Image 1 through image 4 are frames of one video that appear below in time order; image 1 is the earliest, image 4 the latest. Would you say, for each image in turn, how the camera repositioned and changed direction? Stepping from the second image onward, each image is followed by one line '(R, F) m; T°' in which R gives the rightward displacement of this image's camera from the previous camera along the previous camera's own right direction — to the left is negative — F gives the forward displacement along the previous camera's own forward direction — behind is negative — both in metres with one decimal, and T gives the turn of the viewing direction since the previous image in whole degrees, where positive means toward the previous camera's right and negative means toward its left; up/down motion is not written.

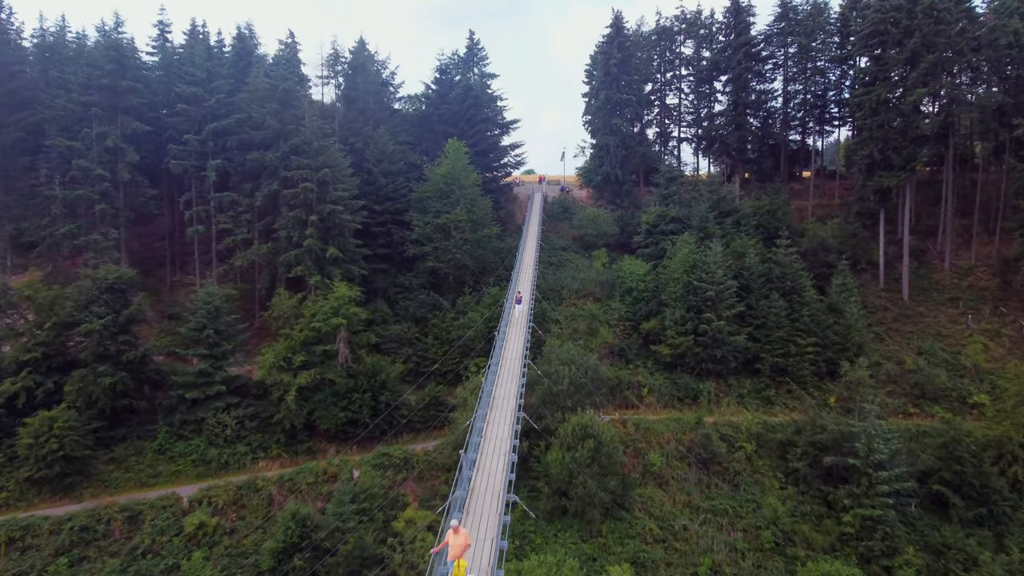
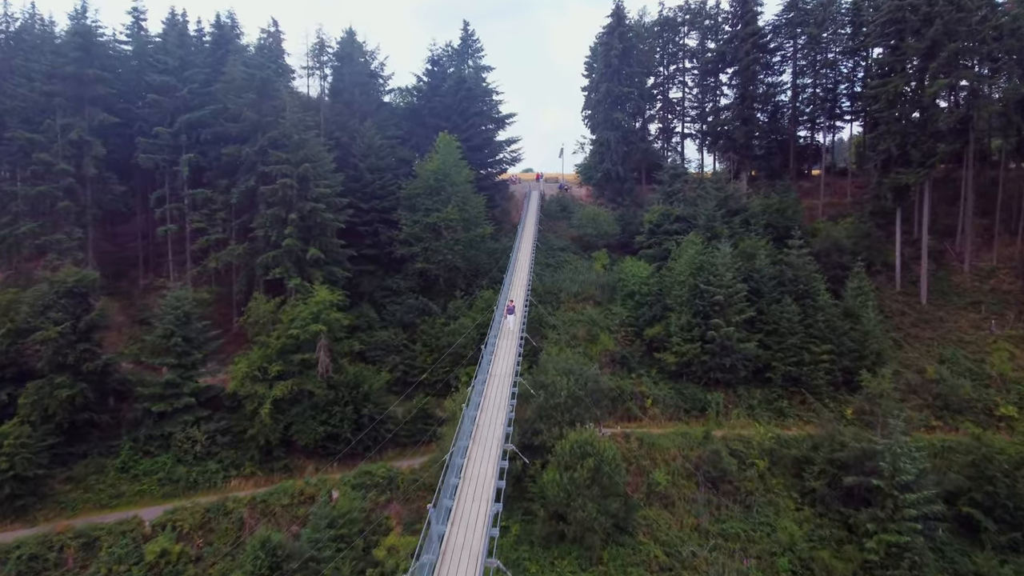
(+0.2, +1.4) m; 0°
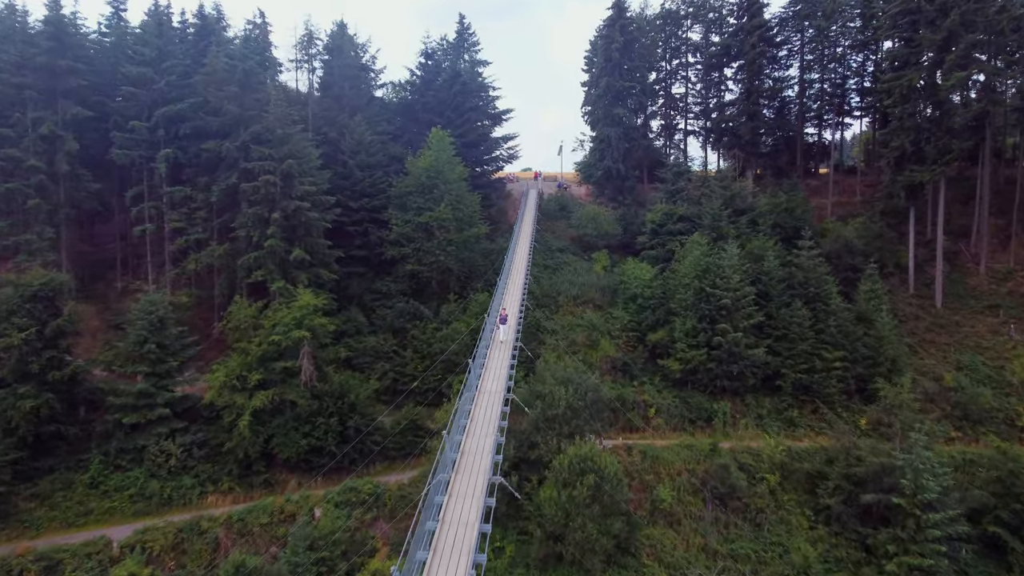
(+0.1, +1.0) m; 0°
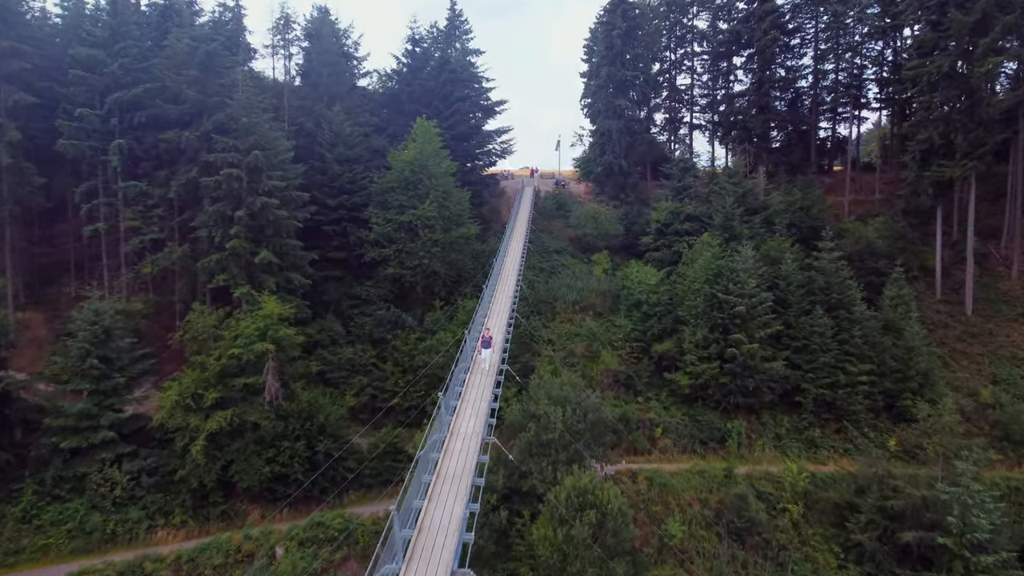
(+0.2, +1.9) m; 0°
